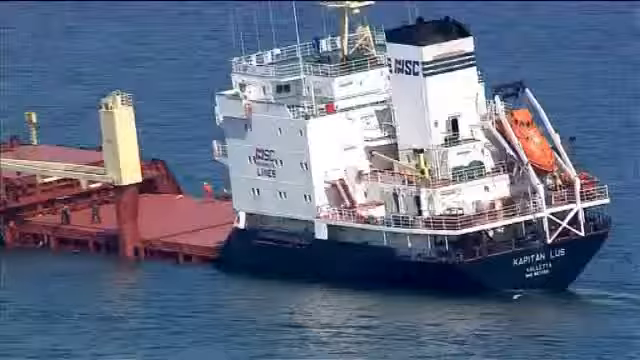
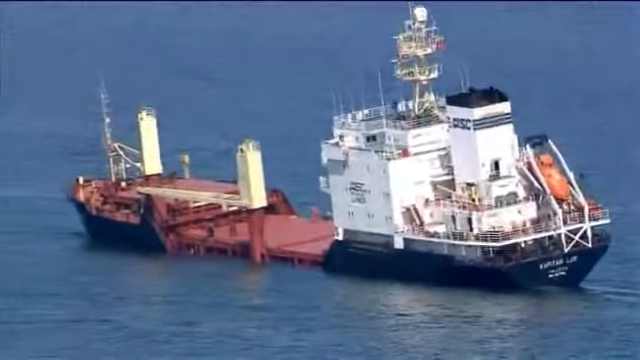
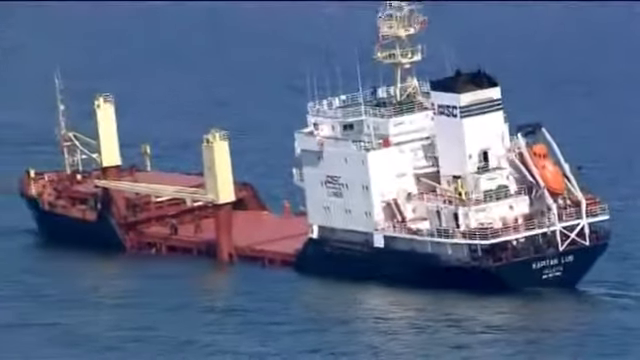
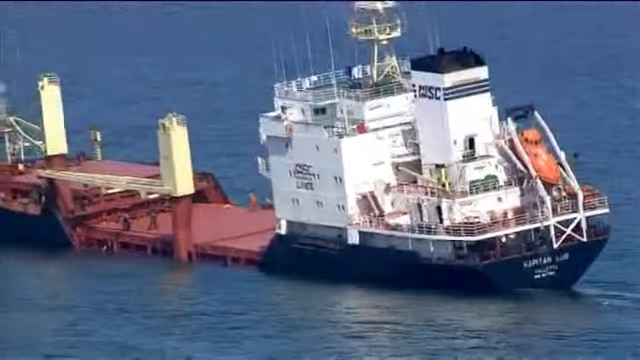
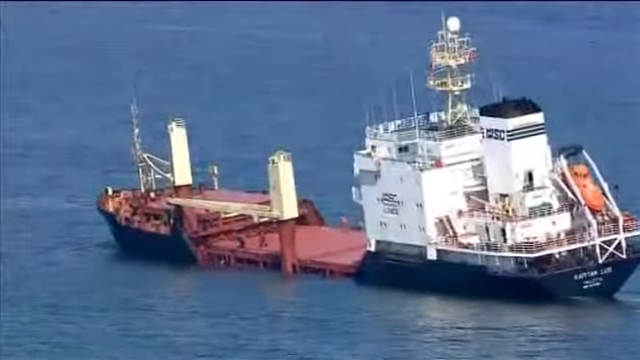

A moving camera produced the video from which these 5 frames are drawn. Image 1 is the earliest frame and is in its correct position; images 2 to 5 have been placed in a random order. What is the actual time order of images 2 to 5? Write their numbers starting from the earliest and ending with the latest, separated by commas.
4, 3, 2, 5
